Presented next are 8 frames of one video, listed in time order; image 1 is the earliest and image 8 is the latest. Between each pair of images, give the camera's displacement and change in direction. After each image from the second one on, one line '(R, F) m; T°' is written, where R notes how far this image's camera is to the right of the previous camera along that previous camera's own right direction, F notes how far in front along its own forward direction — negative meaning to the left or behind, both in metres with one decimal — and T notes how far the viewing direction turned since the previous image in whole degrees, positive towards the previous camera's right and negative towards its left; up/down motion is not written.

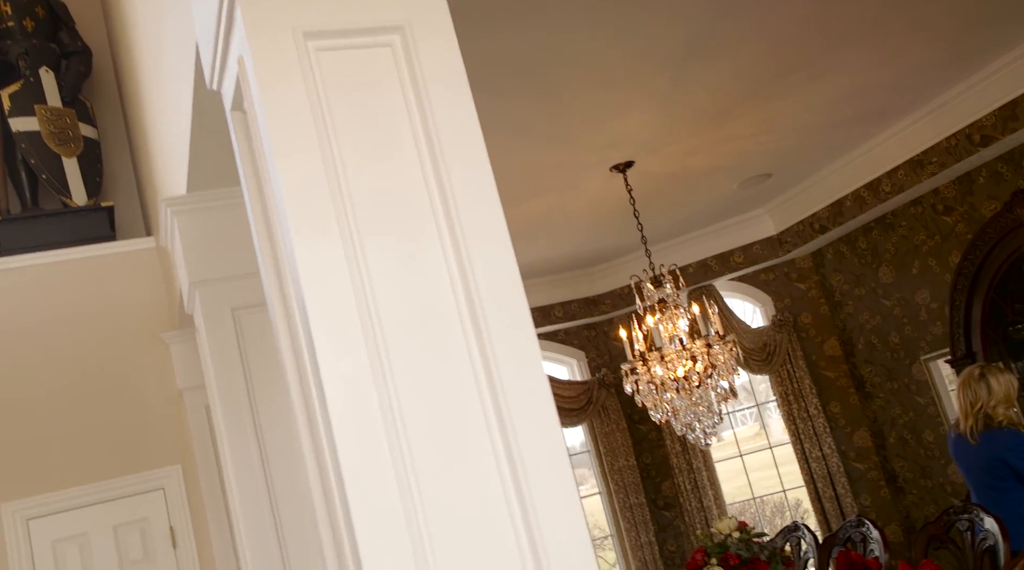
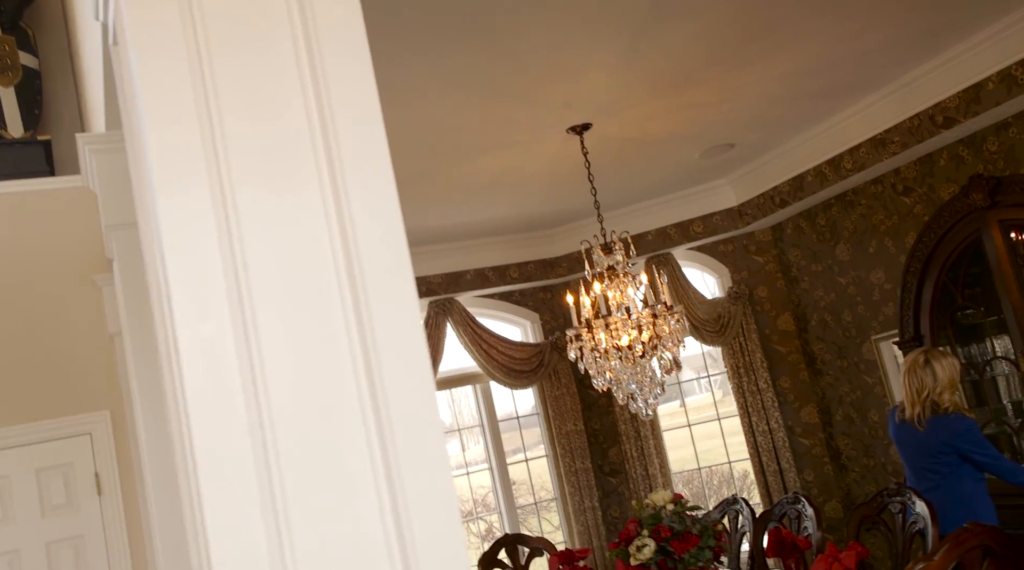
(+0.1, +0.1) m; +2°
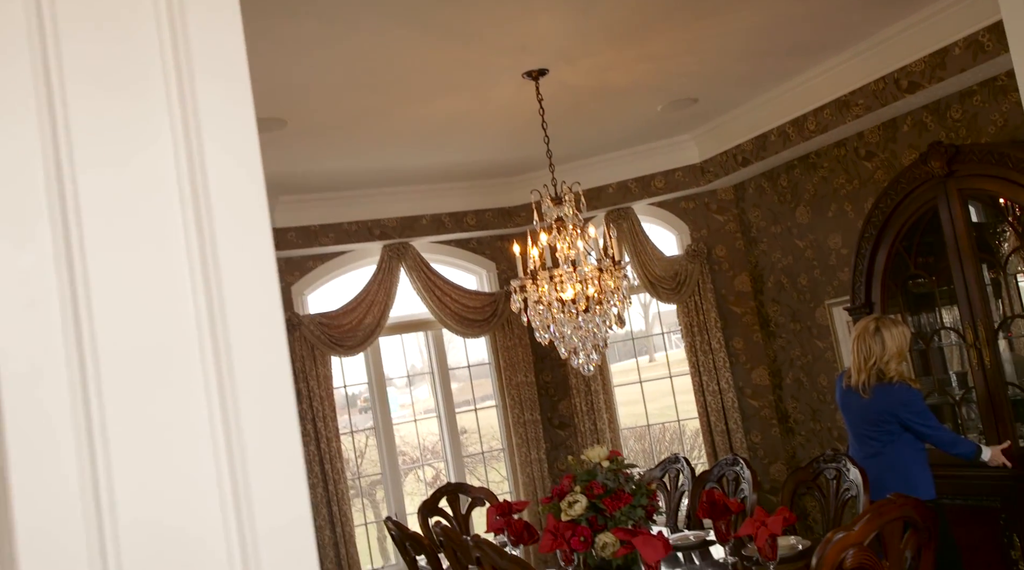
(+0.1, +0.1) m; +2°
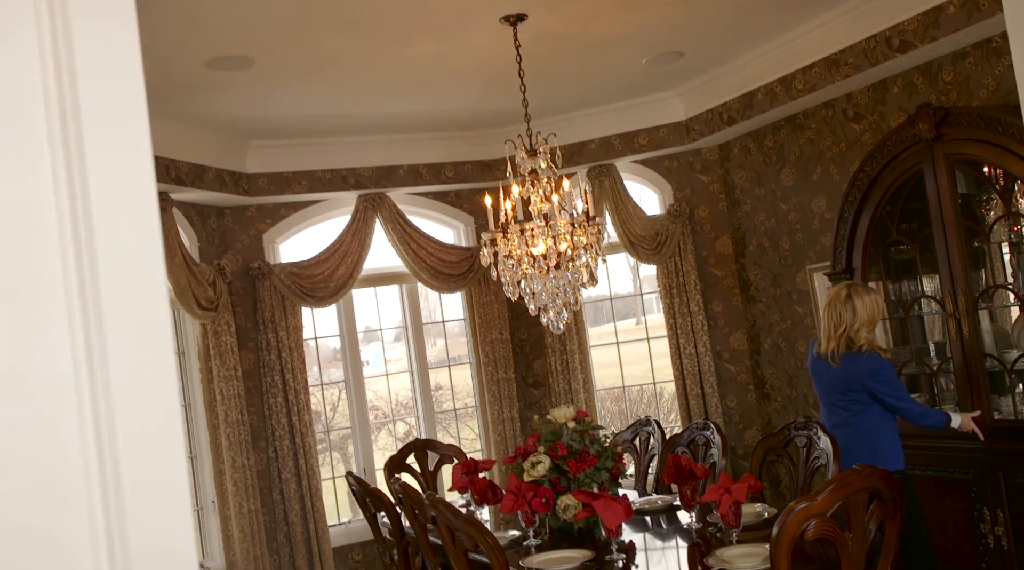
(+0.1, +0.1) m; +1°
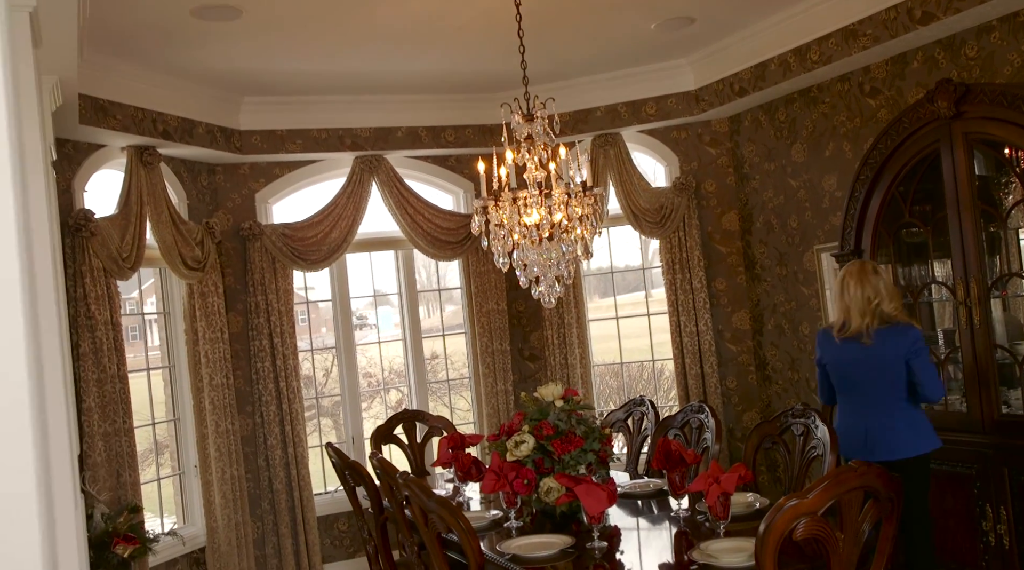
(+0.1, +0.2) m; -1°
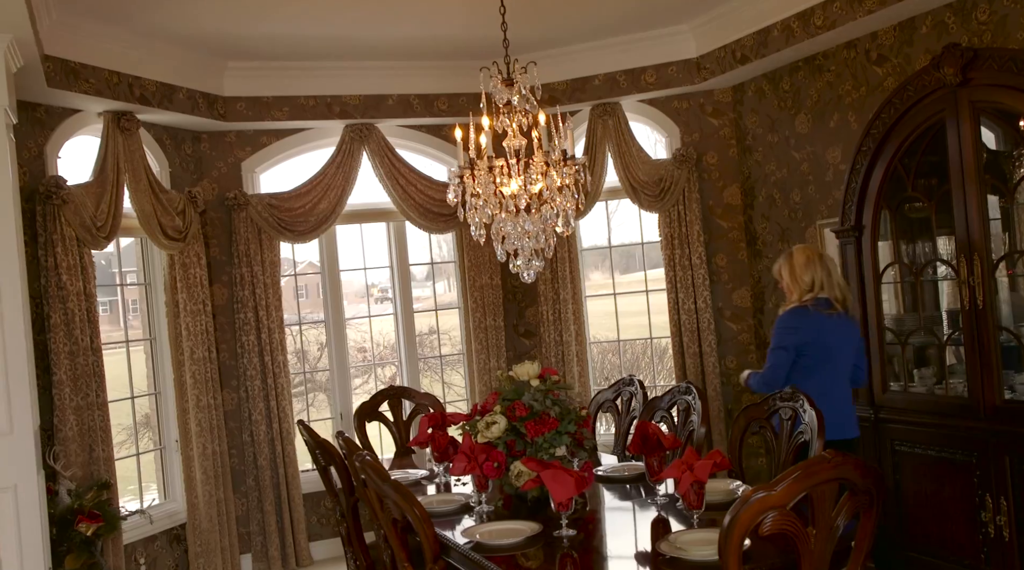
(+0.2, +0.2) m; -1°
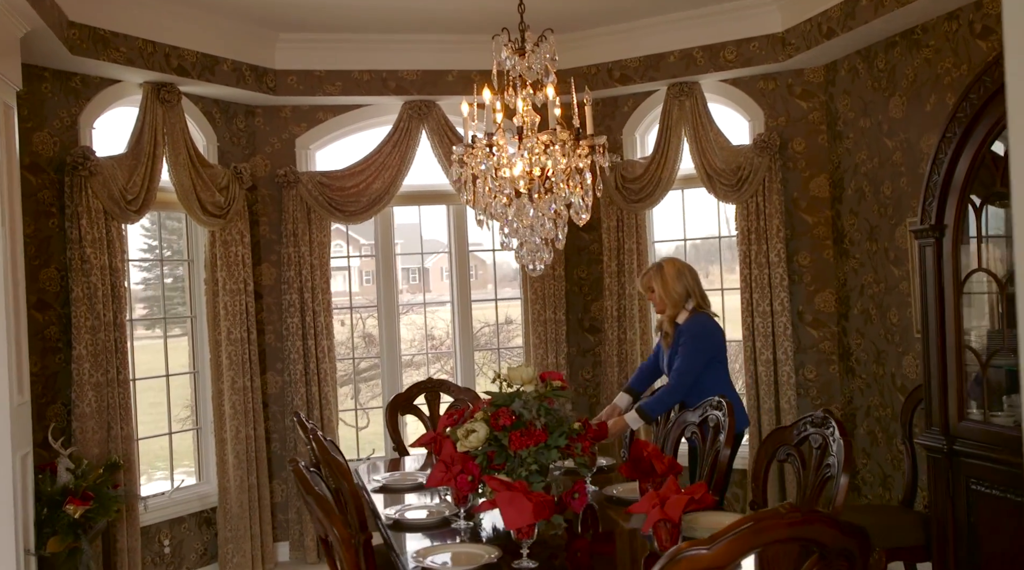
(+0.4, +0.4) m; -8°
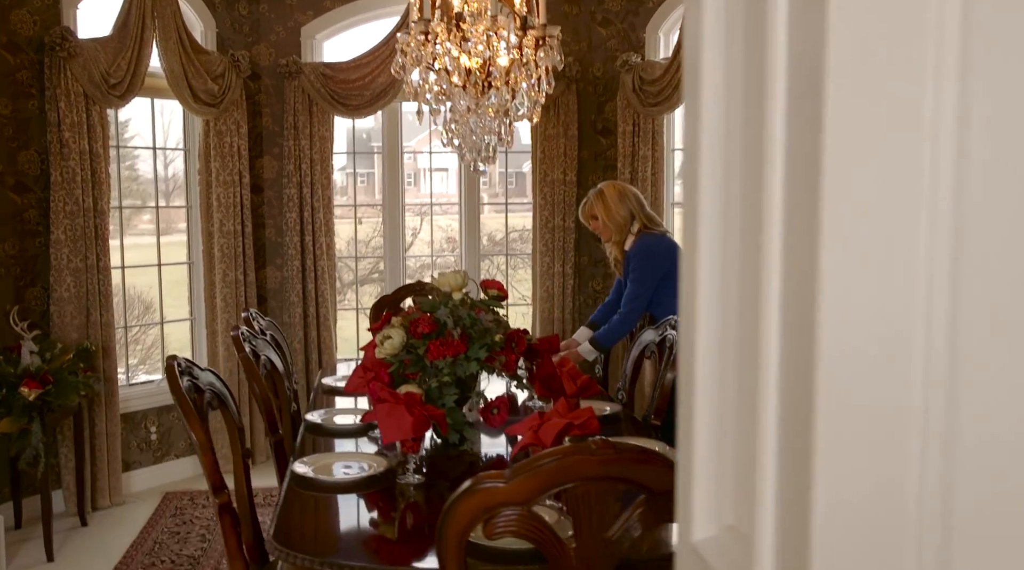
(+0.5, +0.2) m; -5°
